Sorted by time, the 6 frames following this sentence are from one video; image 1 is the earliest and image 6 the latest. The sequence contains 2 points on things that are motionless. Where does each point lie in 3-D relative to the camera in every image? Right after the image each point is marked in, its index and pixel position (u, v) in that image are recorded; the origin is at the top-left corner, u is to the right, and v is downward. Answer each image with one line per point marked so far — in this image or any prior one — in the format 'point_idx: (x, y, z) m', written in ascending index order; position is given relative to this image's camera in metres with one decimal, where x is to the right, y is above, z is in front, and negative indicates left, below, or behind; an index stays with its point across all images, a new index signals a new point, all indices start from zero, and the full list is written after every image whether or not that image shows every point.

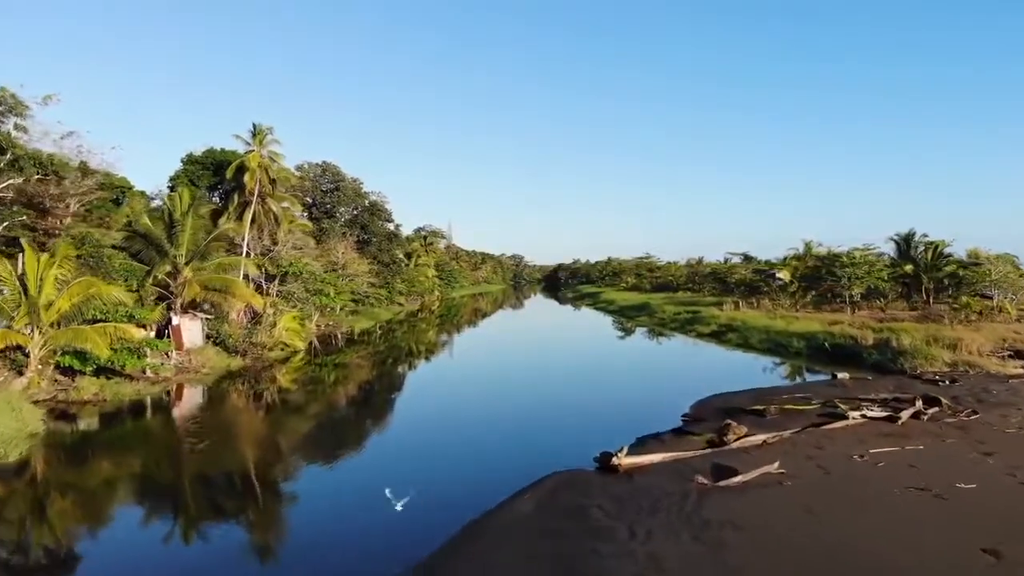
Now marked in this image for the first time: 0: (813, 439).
0: (+4.9, -2.5, +10.0) m
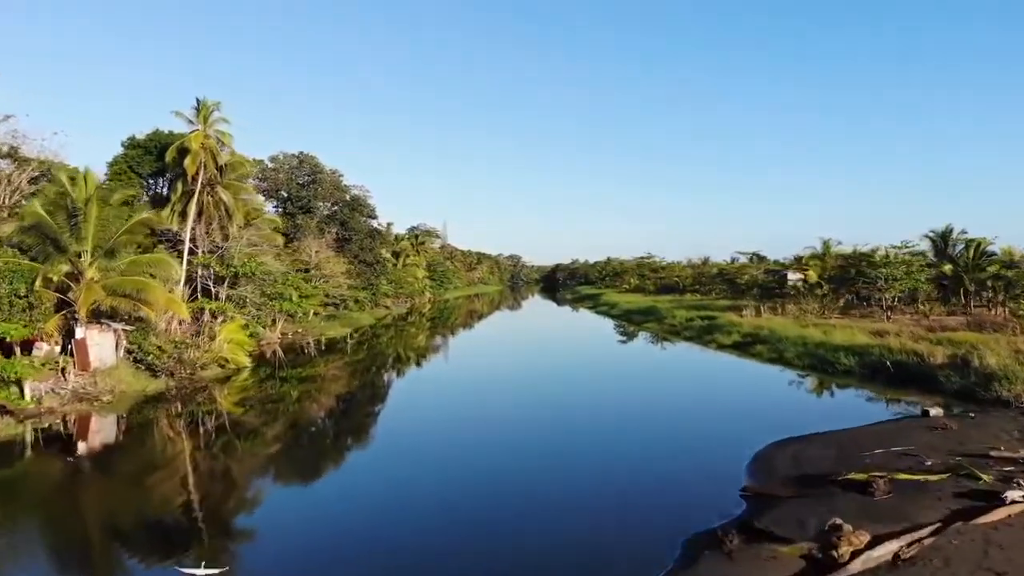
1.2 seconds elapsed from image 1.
0: (+4.6, -2.6, +6.0) m
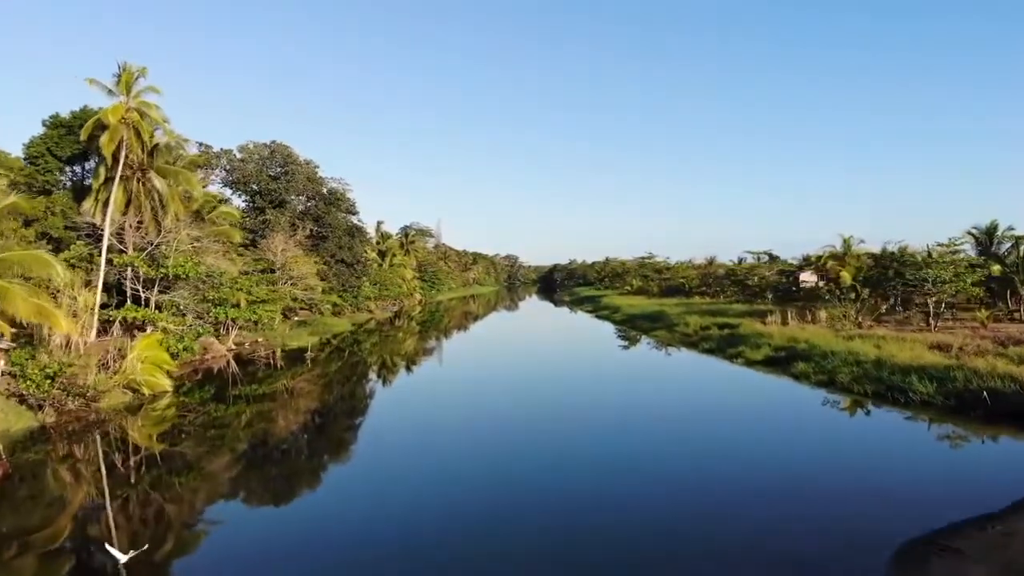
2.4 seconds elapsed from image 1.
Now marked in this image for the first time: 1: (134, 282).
0: (+4.2, -2.7, +2.2) m
1: (-12.2, +0.2, +19.7) m
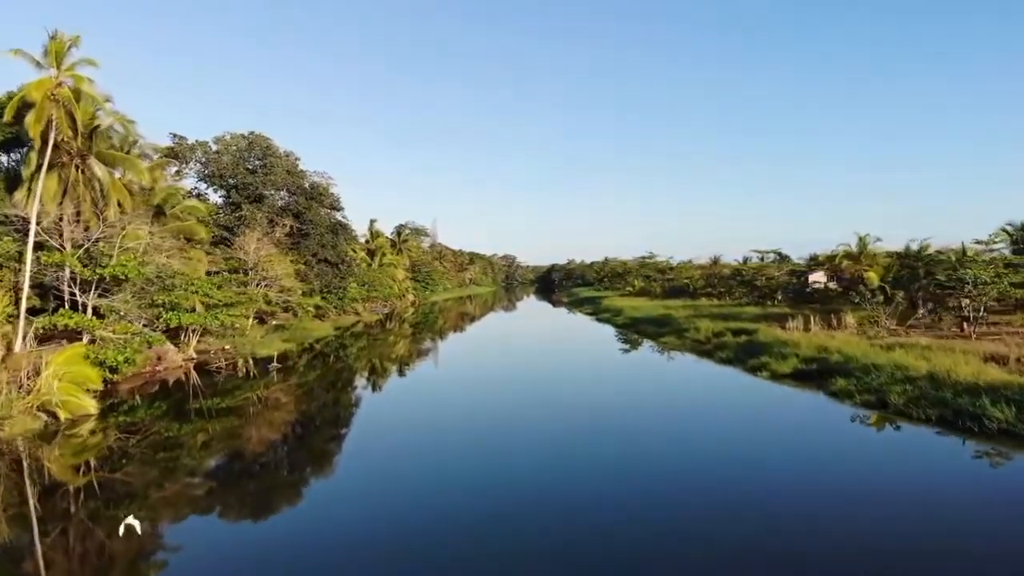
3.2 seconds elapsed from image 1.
0: (+4.0, -2.8, -0.3) m
1: (-12.4, +0.1, +17.2) m
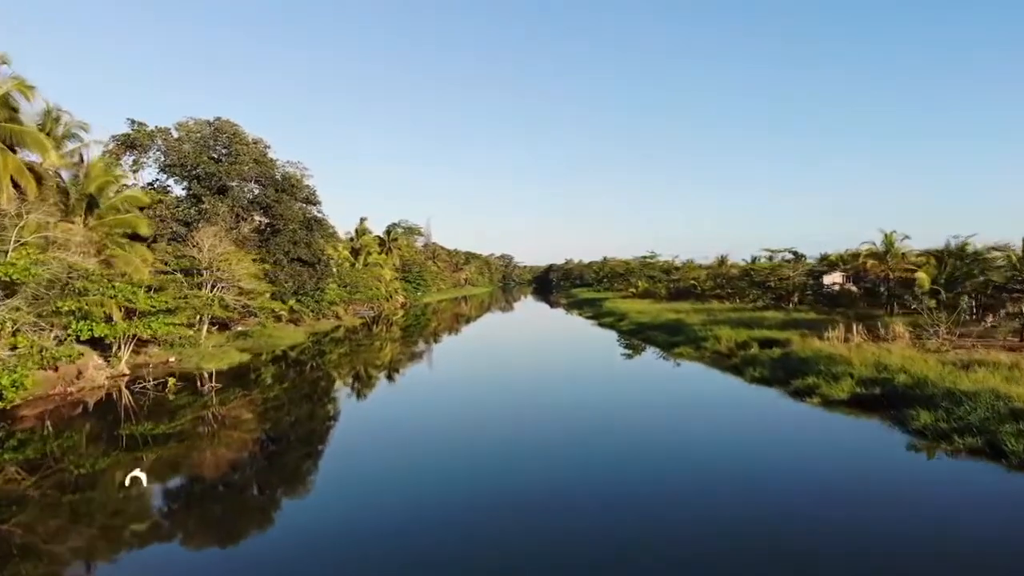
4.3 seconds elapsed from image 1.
0: (+3.8, -2.9, -3.7) m
1: (-12.7, 0.0, +13.7) m
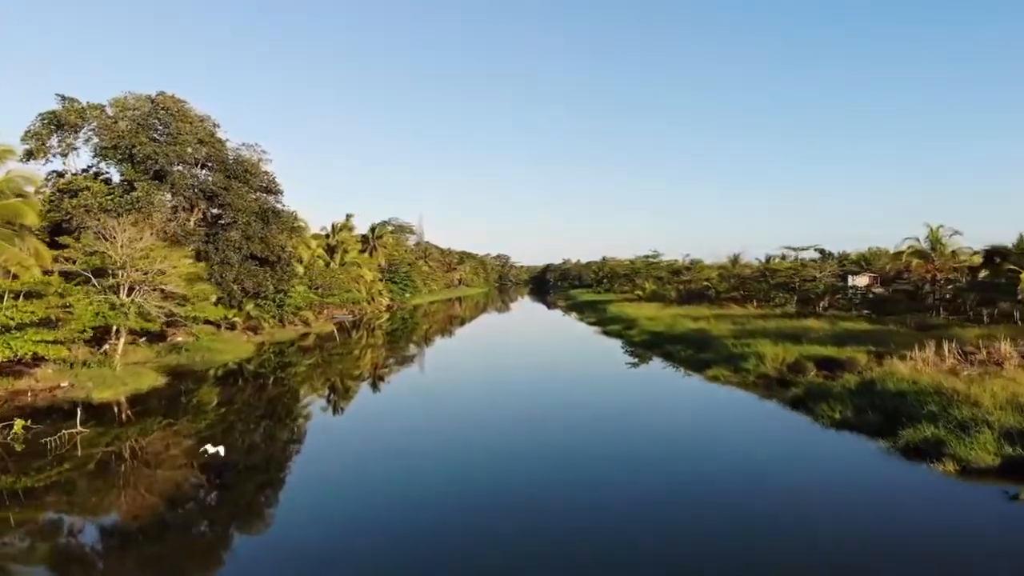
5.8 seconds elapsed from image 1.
0: (+3.5, -3.0, -8.3) m
1: (-13.0, -0.1, +9.0) m
